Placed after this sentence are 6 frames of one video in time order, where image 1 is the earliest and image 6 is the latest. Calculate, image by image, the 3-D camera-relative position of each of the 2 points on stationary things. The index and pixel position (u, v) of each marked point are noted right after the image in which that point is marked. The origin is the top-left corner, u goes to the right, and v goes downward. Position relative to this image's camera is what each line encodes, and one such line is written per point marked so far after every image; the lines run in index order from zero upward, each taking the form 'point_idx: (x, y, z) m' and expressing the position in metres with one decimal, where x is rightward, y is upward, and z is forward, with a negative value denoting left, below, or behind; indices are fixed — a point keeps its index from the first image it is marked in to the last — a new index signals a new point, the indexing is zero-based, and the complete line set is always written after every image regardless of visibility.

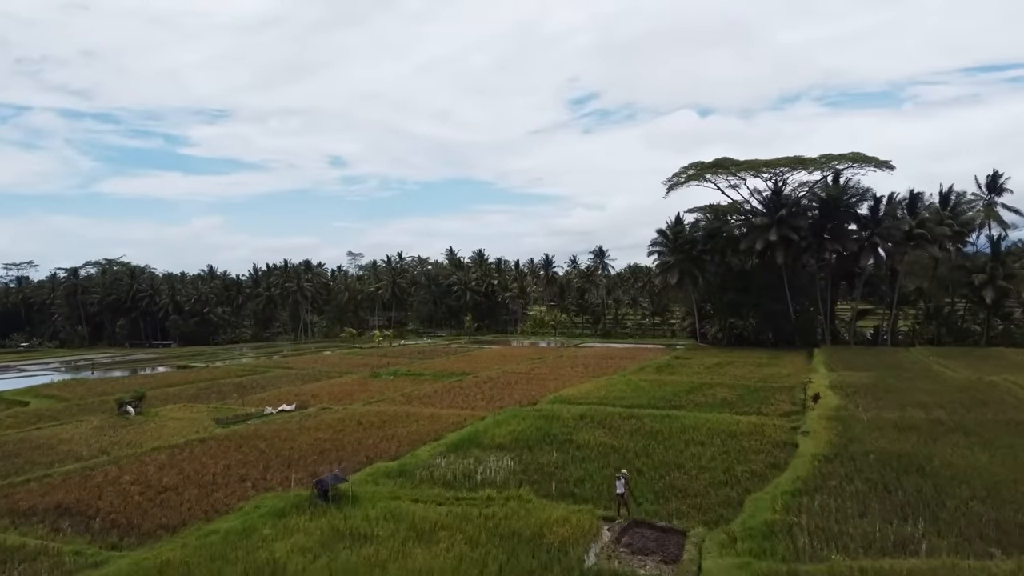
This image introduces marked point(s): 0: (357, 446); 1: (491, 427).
0: (-3.3, -3.3, +16.6) m
1: (-0.5, -3.1, +17.5) m
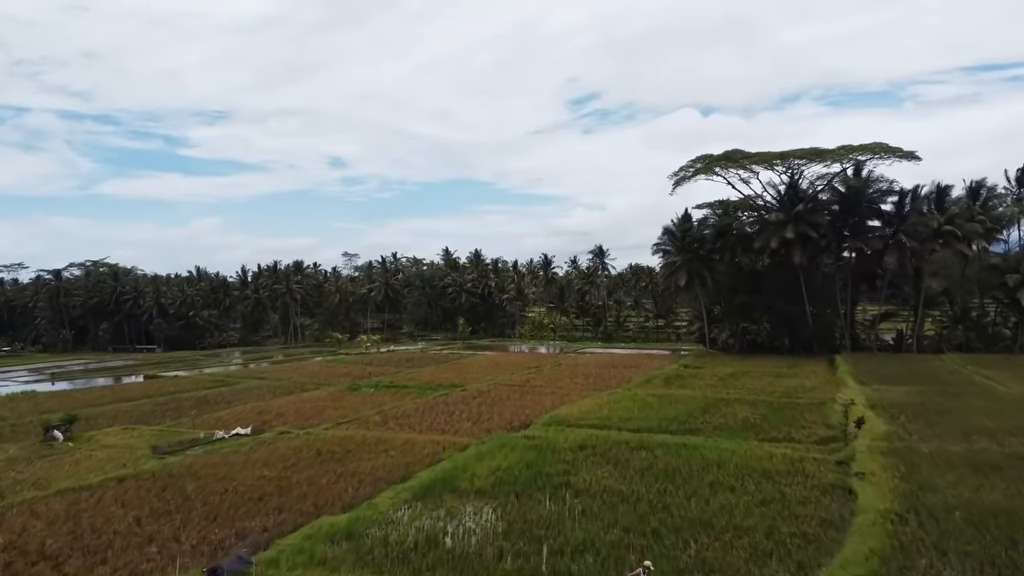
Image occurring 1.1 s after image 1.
0: (-3.5, -3.4, +13.6) m
1: (-0.7, -3.2, +14.5) m
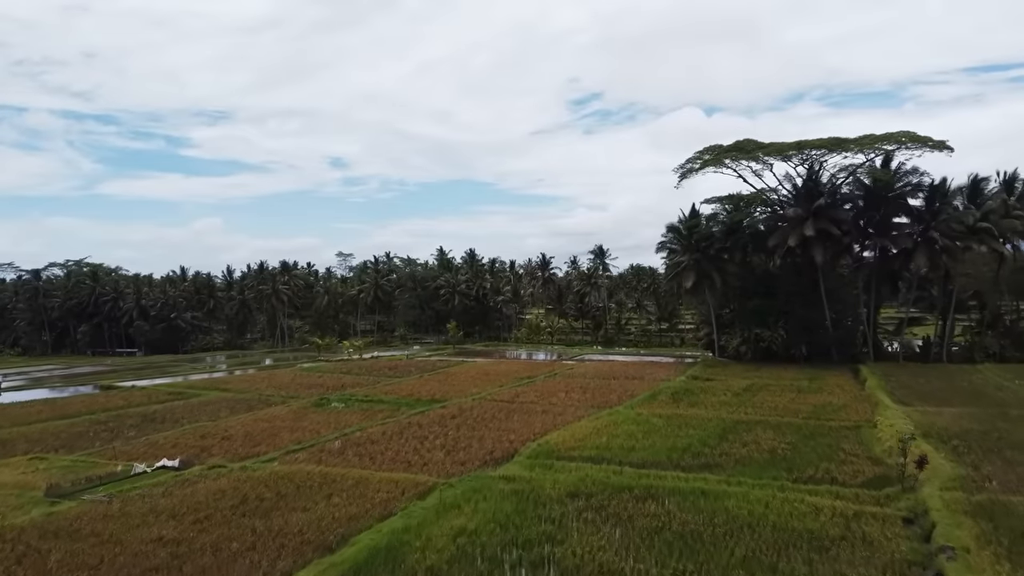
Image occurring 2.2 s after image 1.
0: (-4.0, -3.5, +10.3) m
1: (-1.2, -3.3, +11.2) m
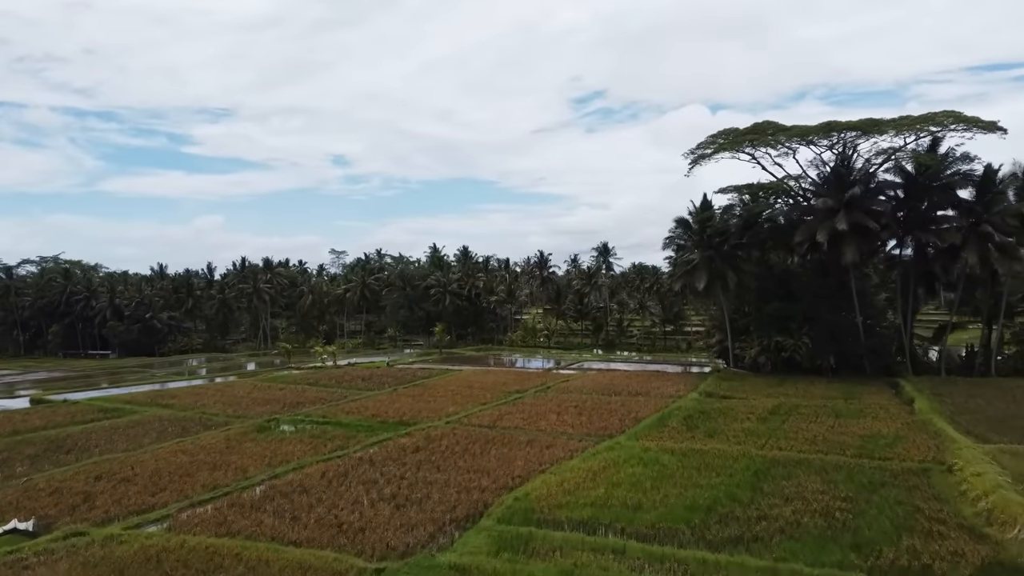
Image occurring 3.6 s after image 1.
0: (-4.5, -3.6, +6.2) m
1: (-1.7, -3.4, +7.1) m
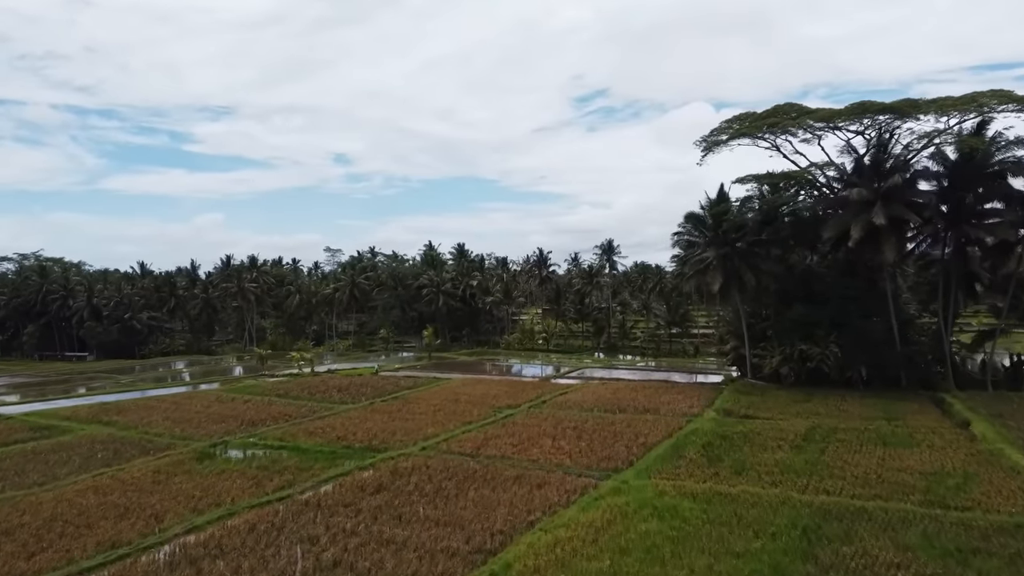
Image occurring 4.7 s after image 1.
0: (-4.8, -3.7, +2.9) m
1: (-2.0, -3.5, +3.8) m
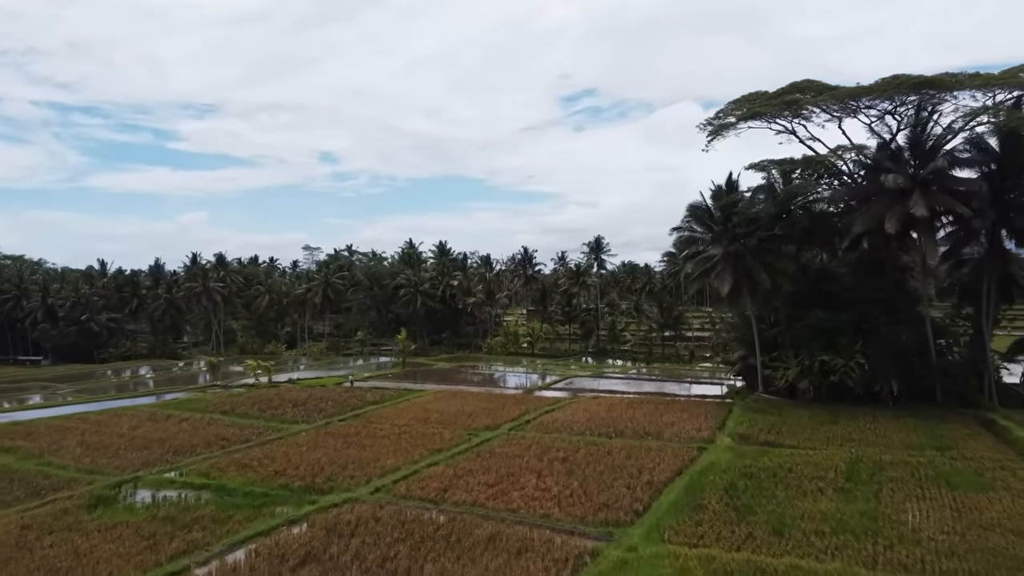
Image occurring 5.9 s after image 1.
0: (-5.0, -3.7, -0.8) m
1: (-2.2, -3.5, +0.1) m
